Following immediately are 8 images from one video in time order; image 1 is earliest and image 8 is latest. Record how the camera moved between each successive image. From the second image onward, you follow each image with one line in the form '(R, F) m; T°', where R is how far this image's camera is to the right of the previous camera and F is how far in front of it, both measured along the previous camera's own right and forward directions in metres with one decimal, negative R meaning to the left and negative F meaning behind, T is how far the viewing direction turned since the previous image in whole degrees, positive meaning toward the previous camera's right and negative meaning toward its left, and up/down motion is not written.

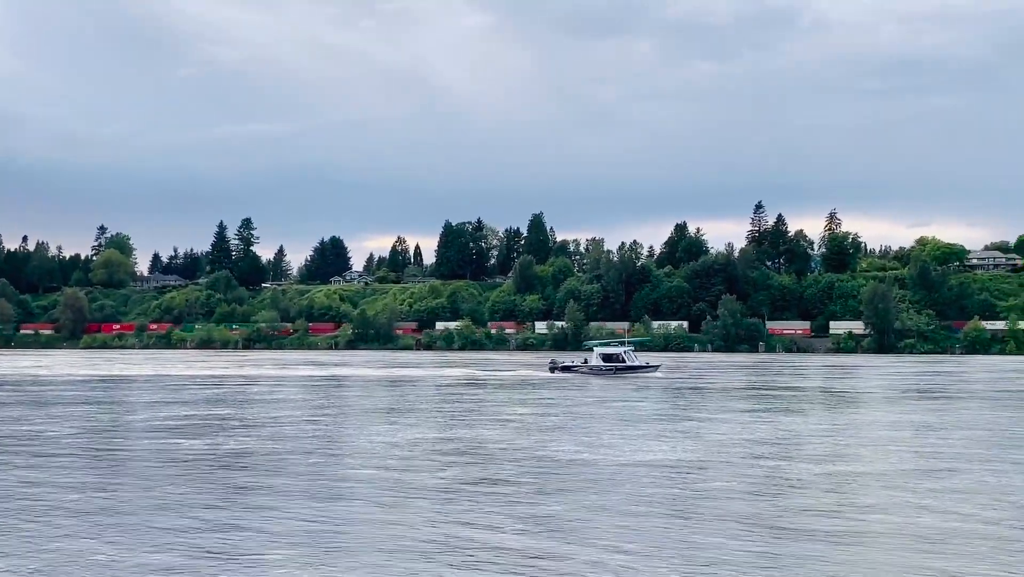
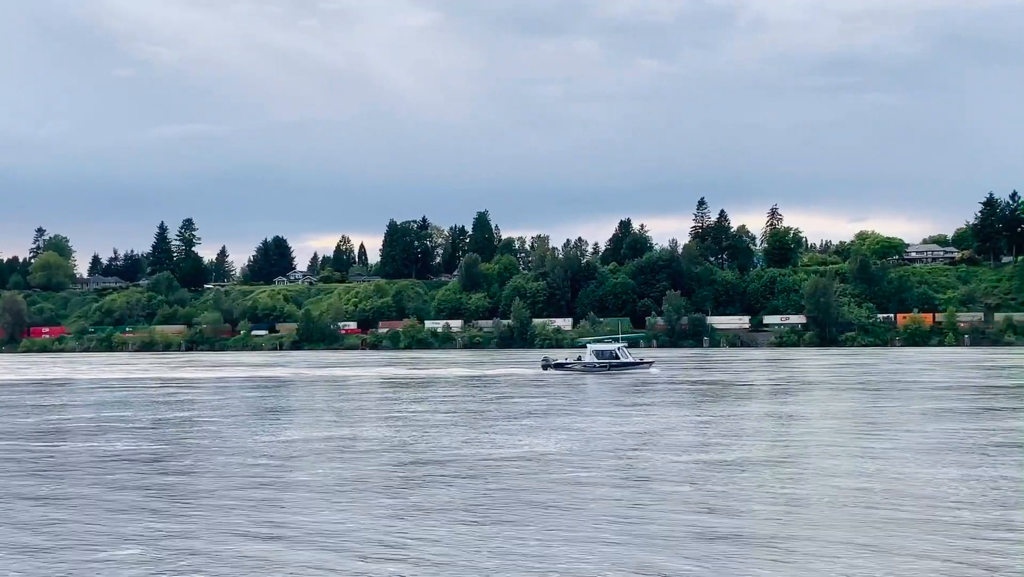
(+1.7, -0.2) m; +2°
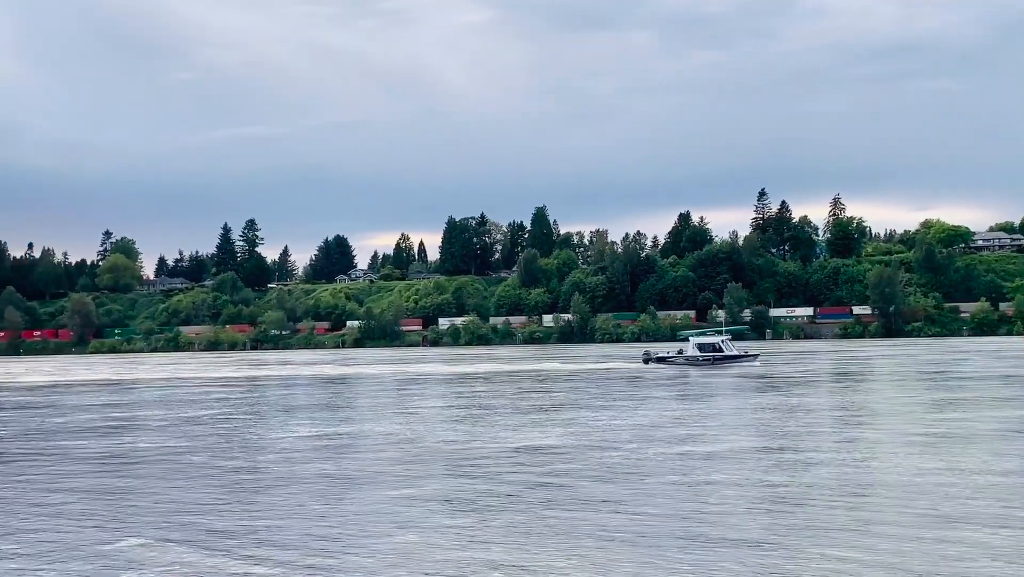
(+1.6, -0.3) m; -3°
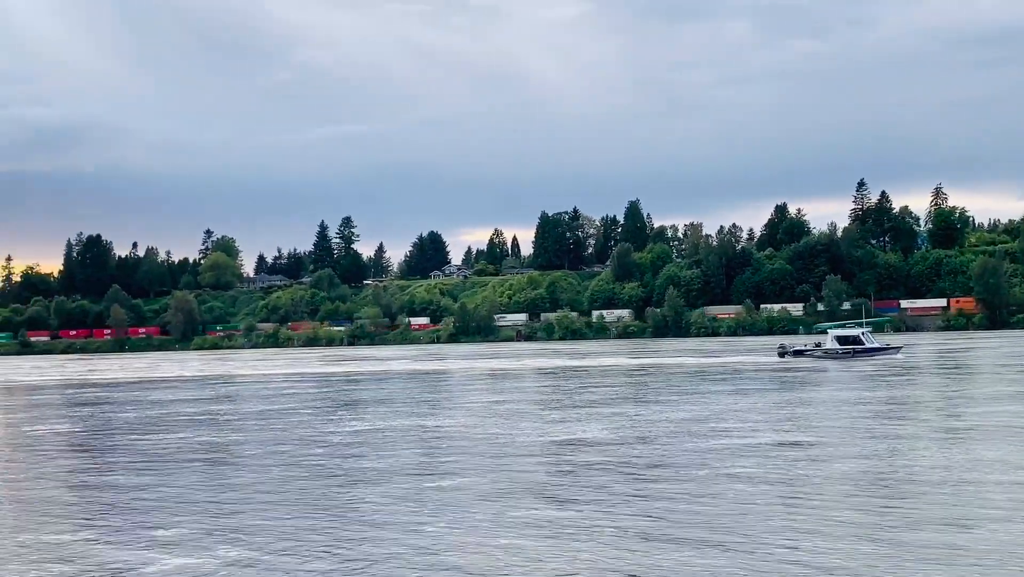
(+1.3, -0.2) m; -5°
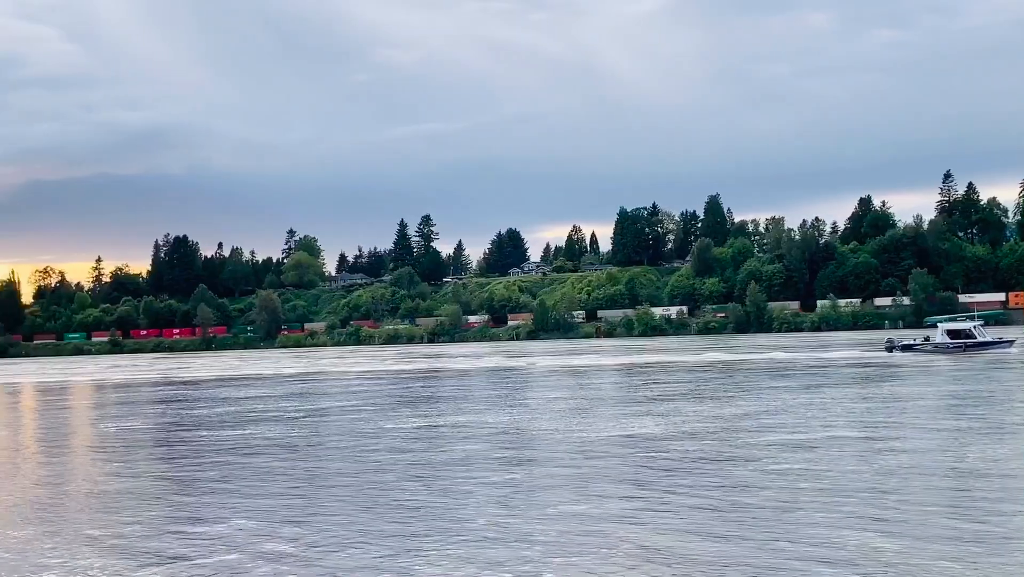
(+0.7, -0.2) m; -4°
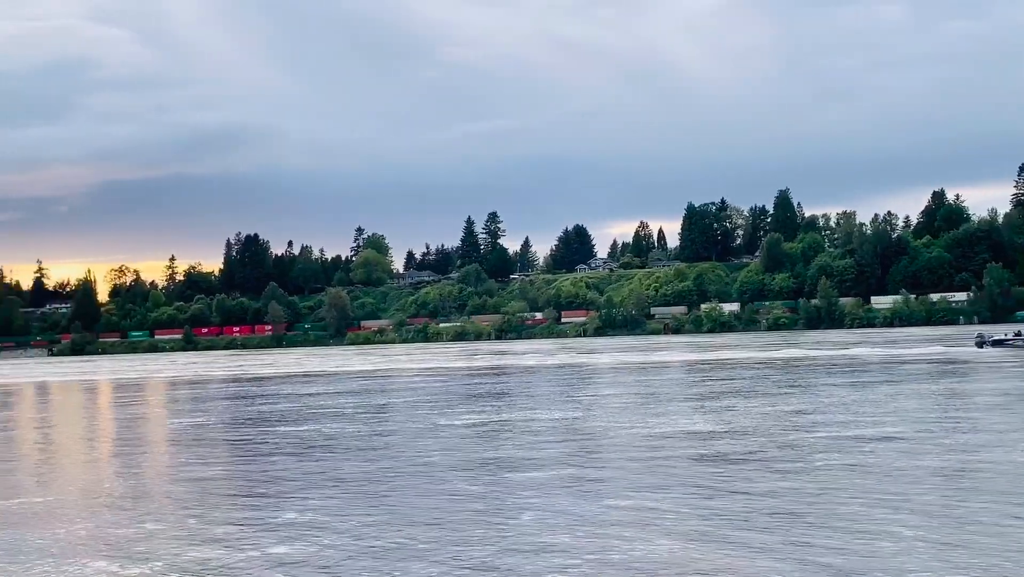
(+0.5, 0.0) m; -3°
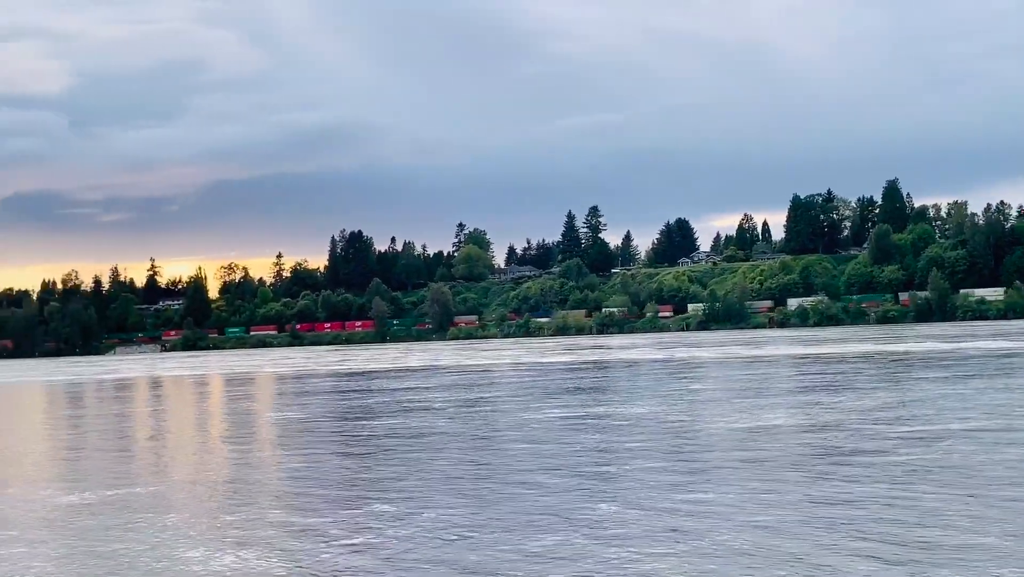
(+0.6, 0.0) m; -5°
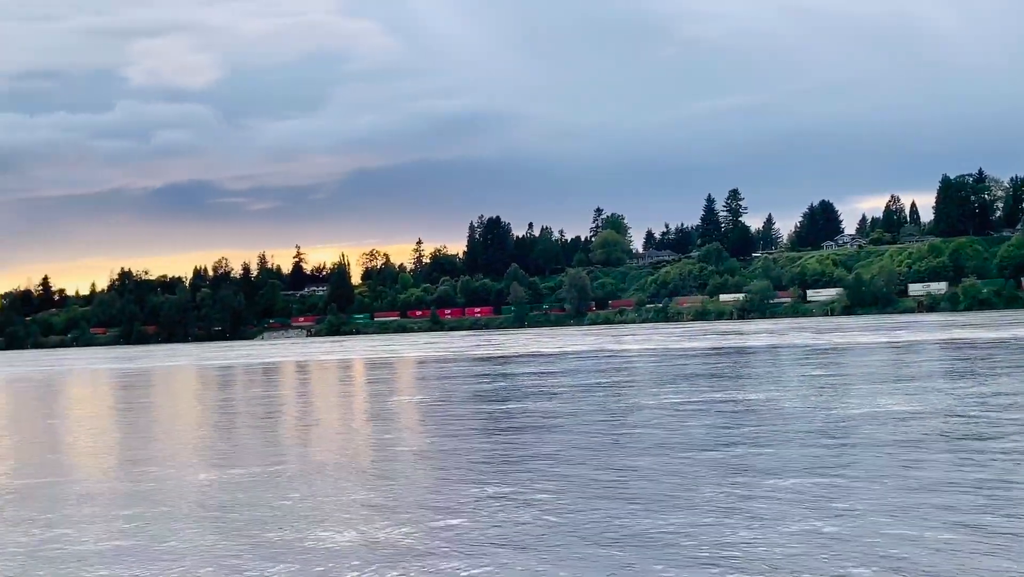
(+0.7, -0.3) m; -7°
